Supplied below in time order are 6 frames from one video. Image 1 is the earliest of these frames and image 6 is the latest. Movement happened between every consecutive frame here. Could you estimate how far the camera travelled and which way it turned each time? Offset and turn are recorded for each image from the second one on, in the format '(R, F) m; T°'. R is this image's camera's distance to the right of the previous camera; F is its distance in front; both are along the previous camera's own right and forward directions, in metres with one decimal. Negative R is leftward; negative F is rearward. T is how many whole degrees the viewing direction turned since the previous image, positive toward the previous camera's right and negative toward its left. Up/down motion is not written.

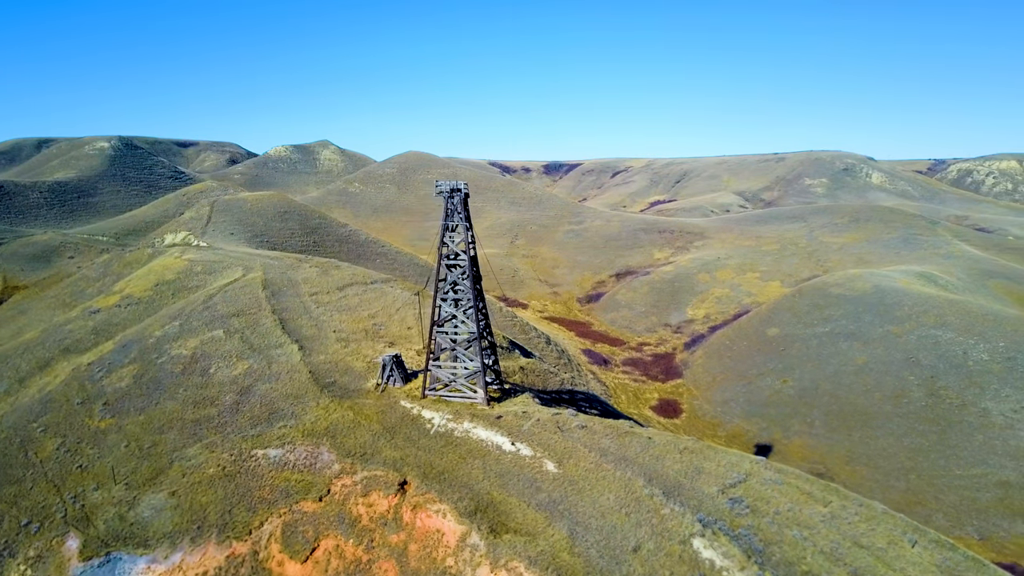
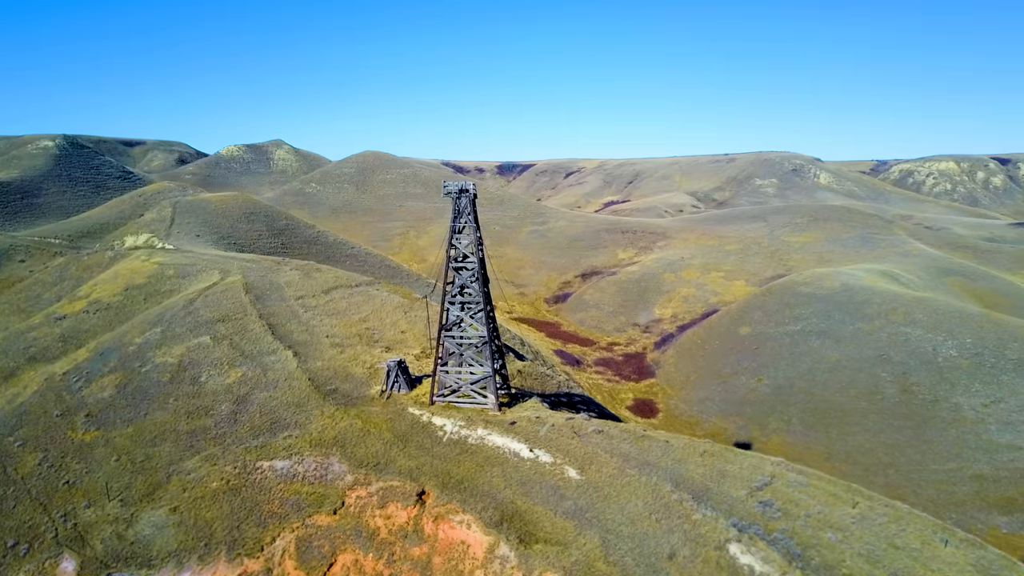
(-1.4, +0.5) m; +3°
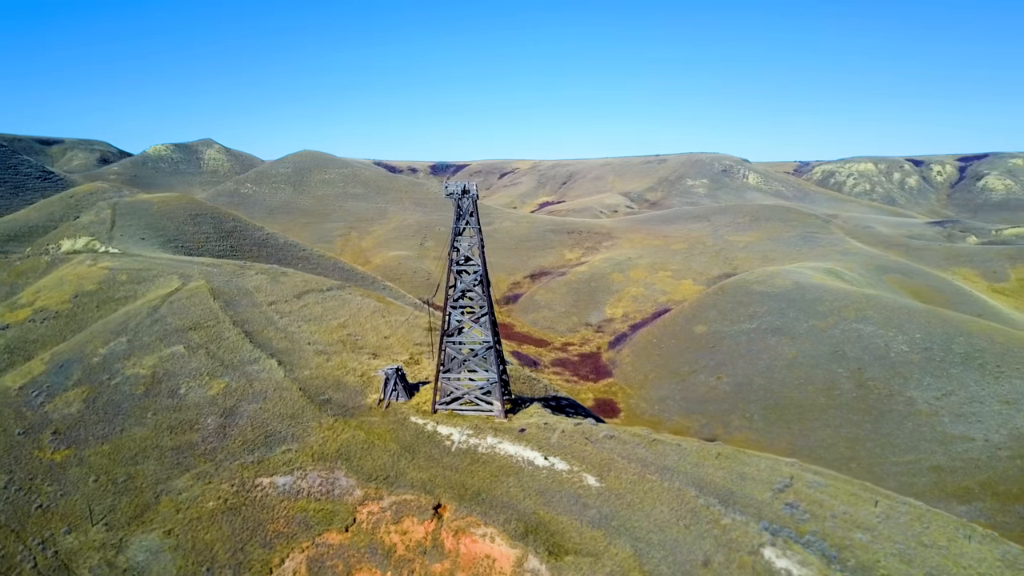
(-1.7, +0.6) m; +5°
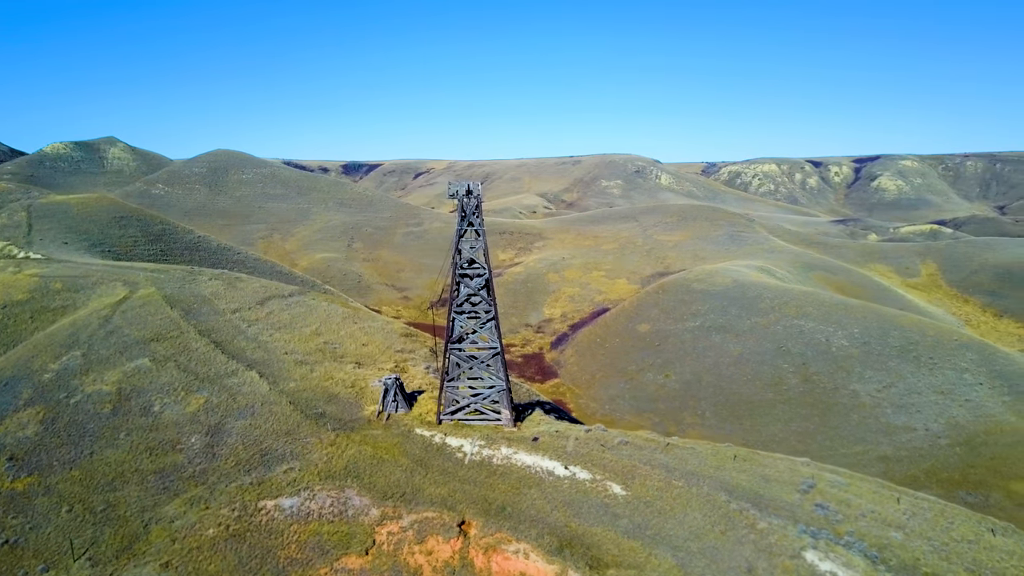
(-2.1, +0.8) m; +6°
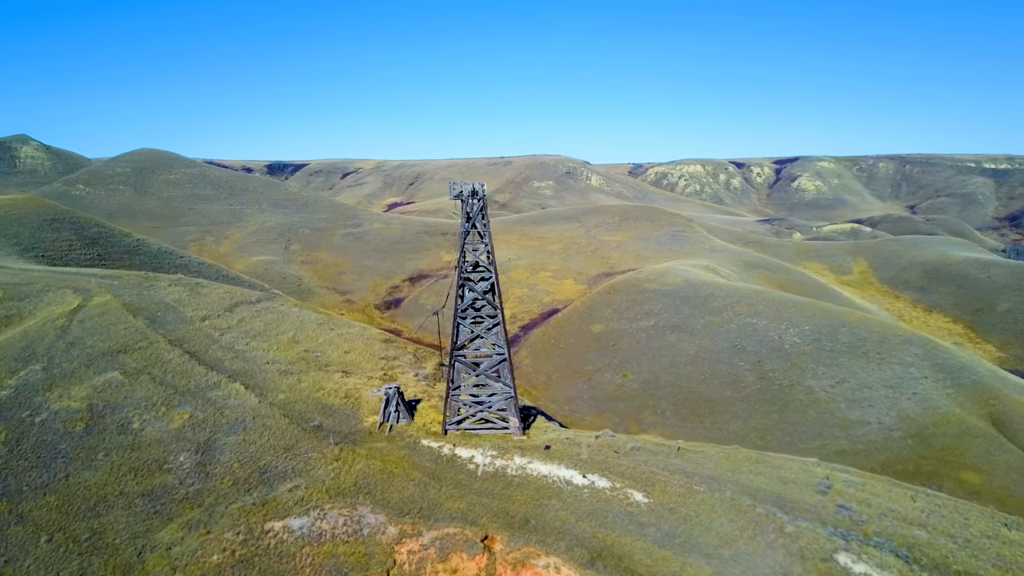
(-1.7, +0.6) m; +5°
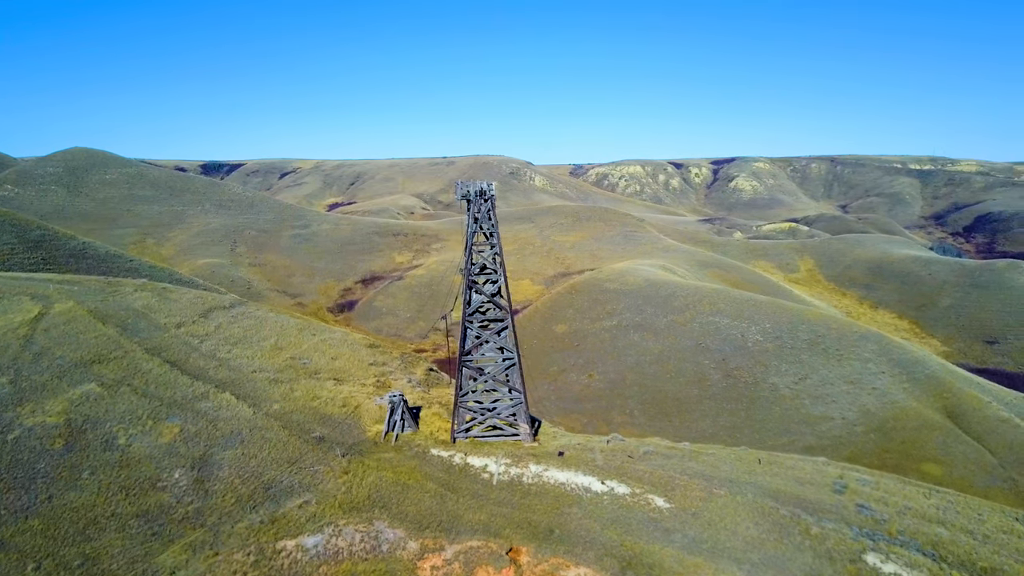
(-1.4, +0.5) m; +4°
